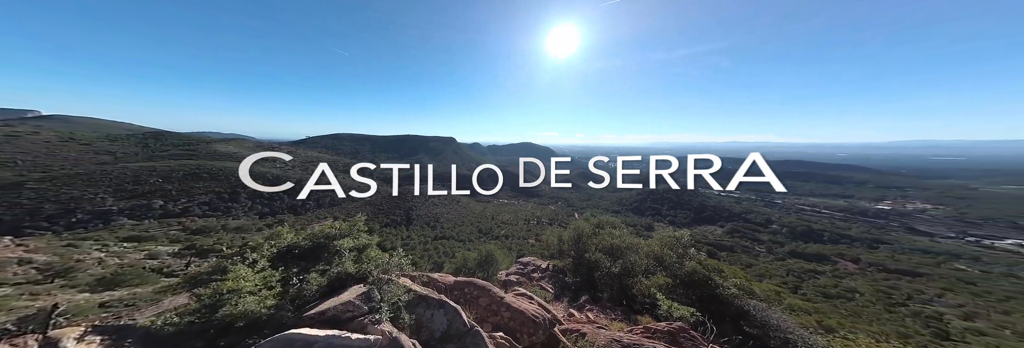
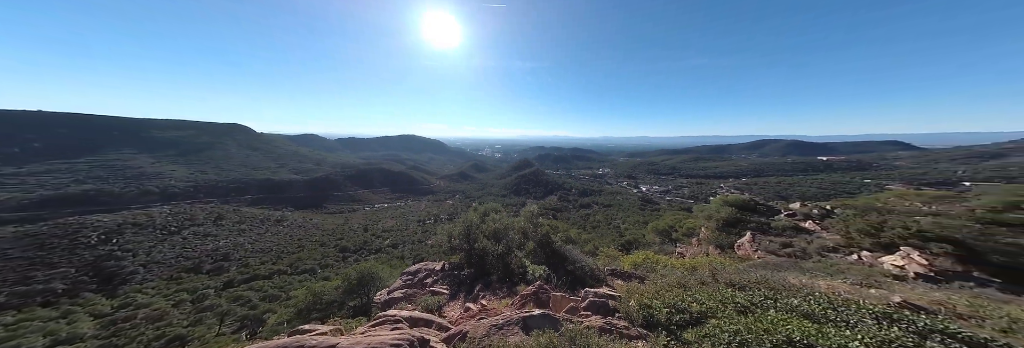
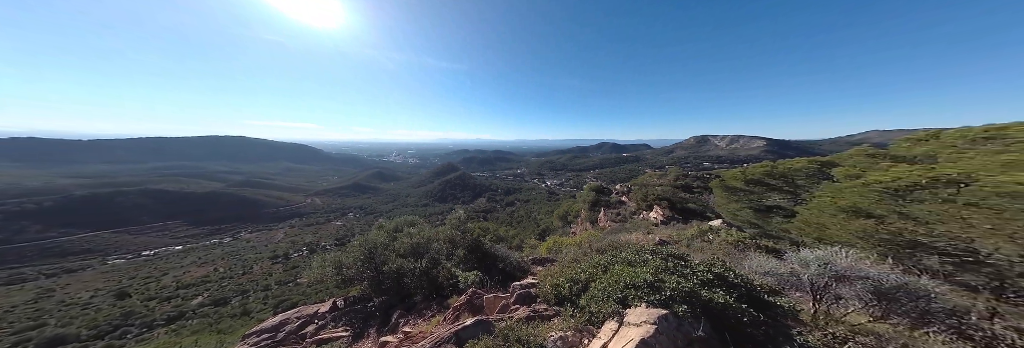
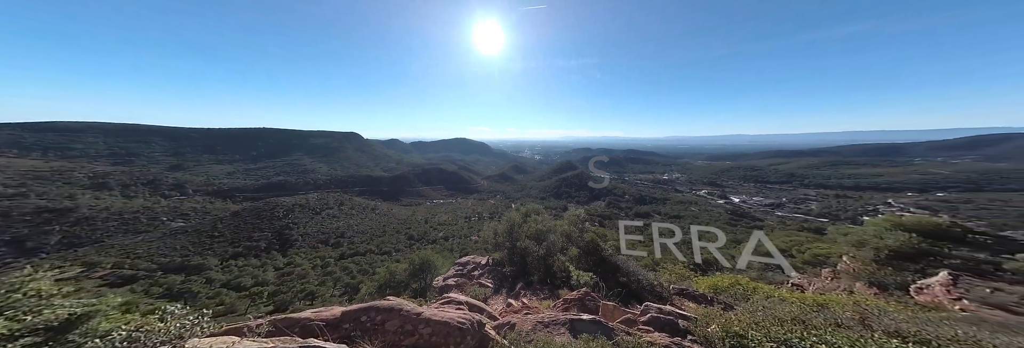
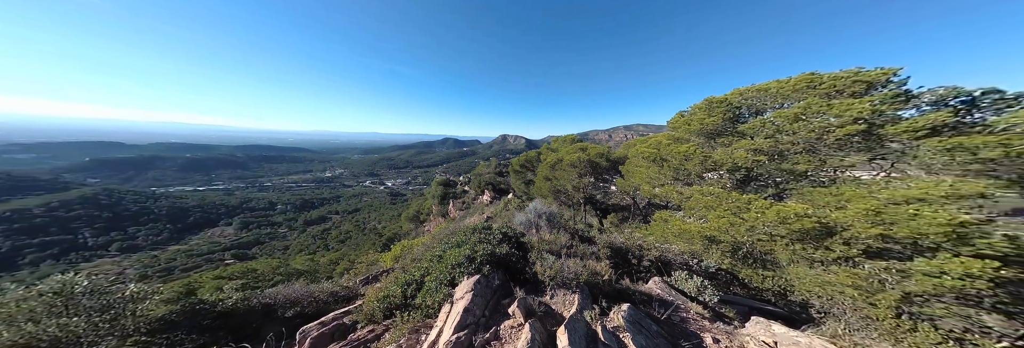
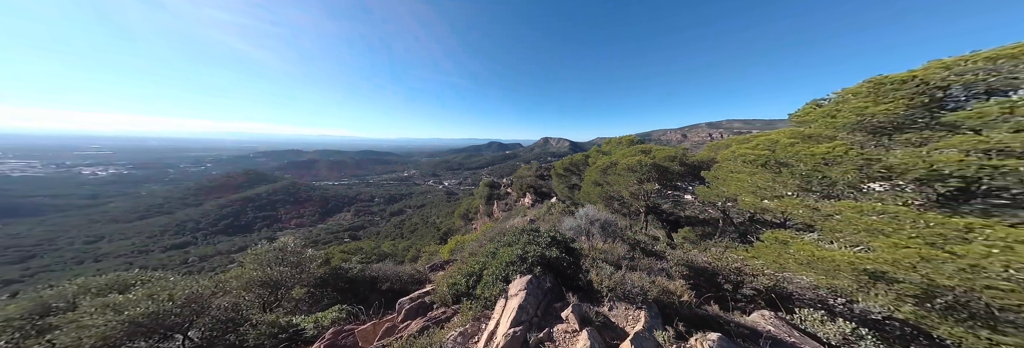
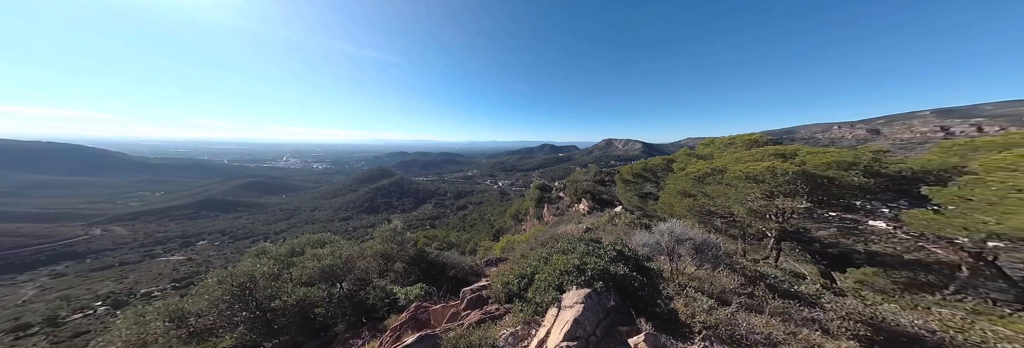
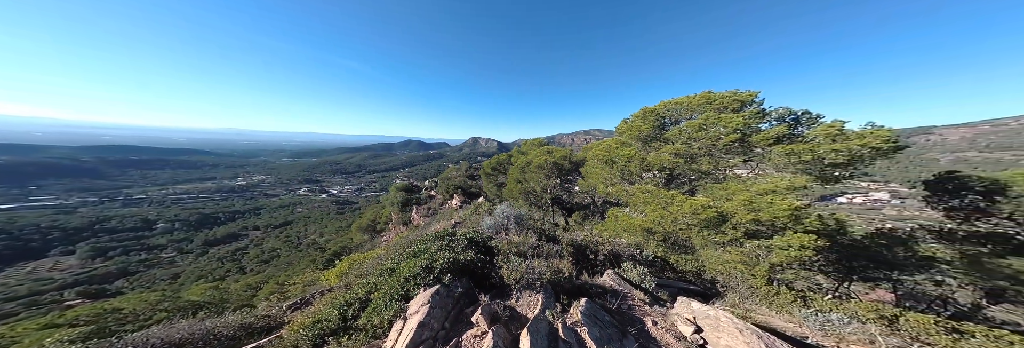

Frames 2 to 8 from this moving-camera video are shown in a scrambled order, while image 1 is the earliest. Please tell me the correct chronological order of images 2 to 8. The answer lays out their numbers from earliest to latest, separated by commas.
4, 2, 3, 7, 6, 5, 8
